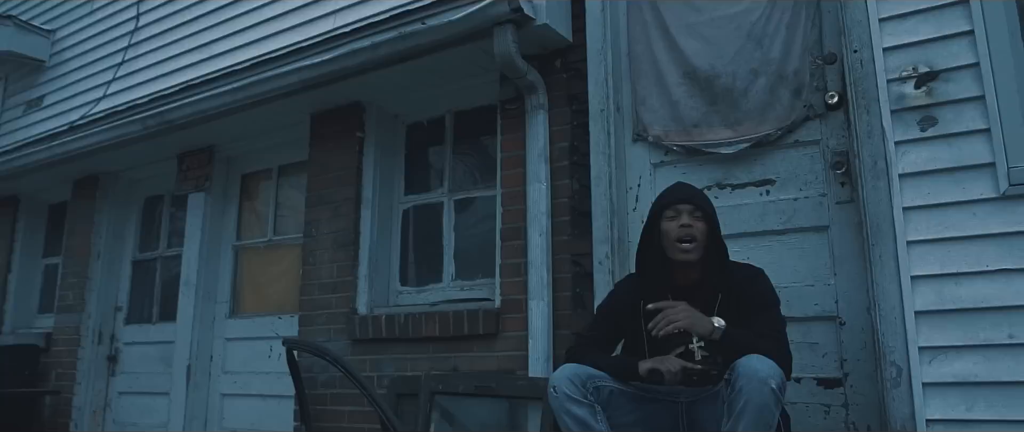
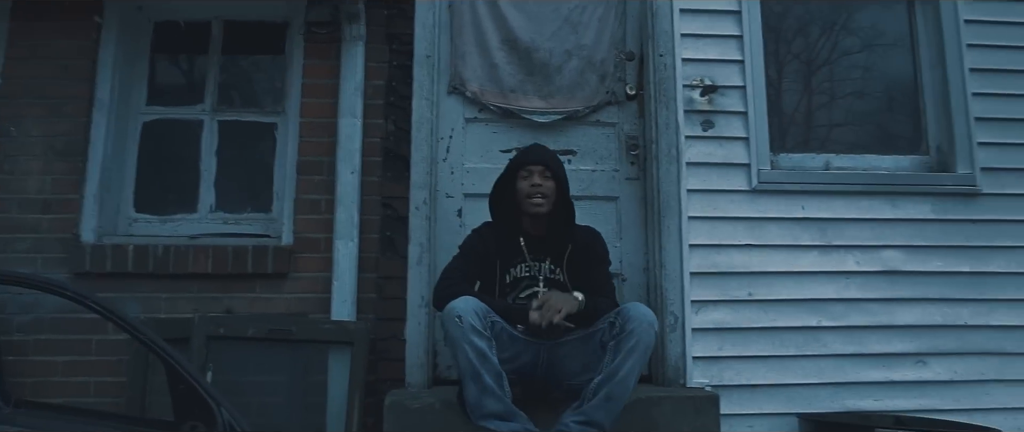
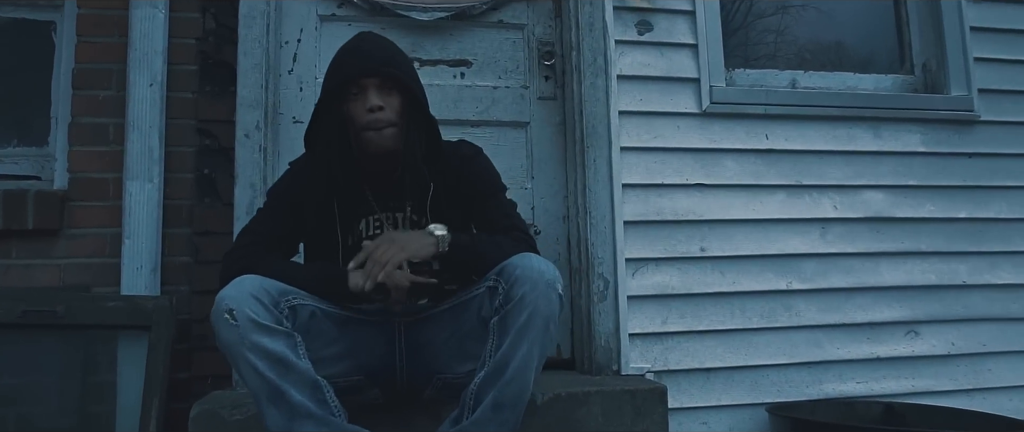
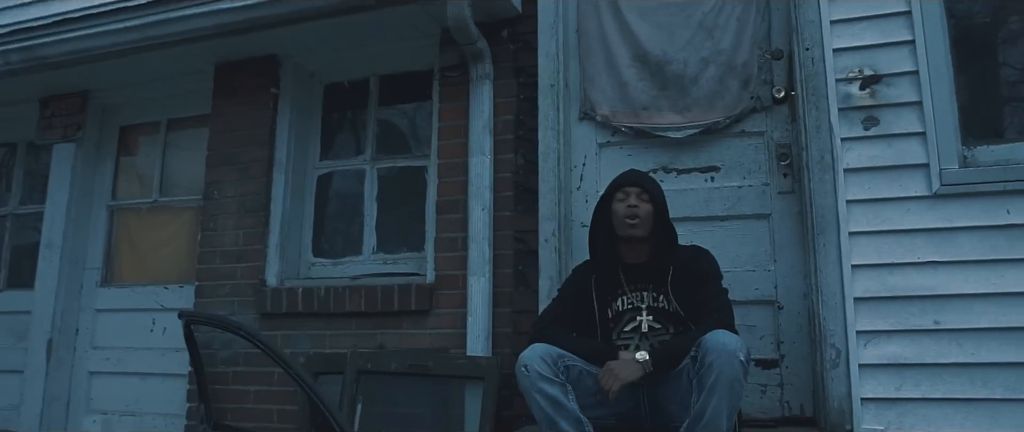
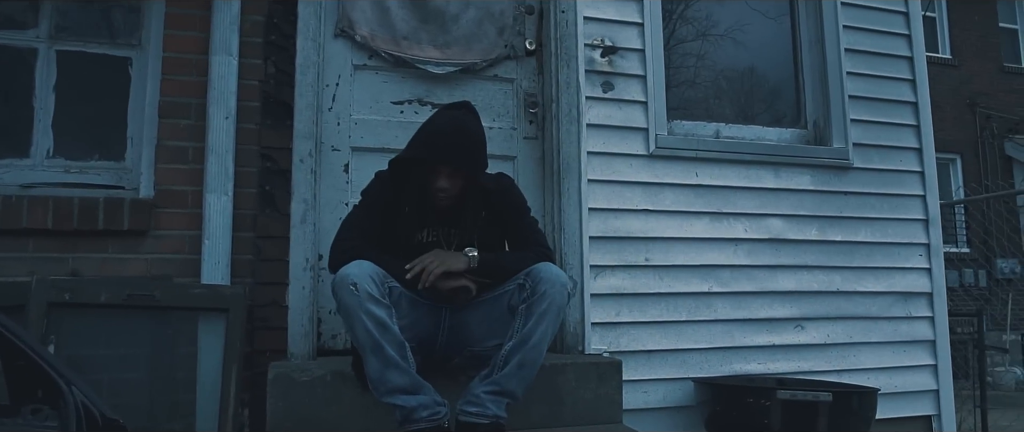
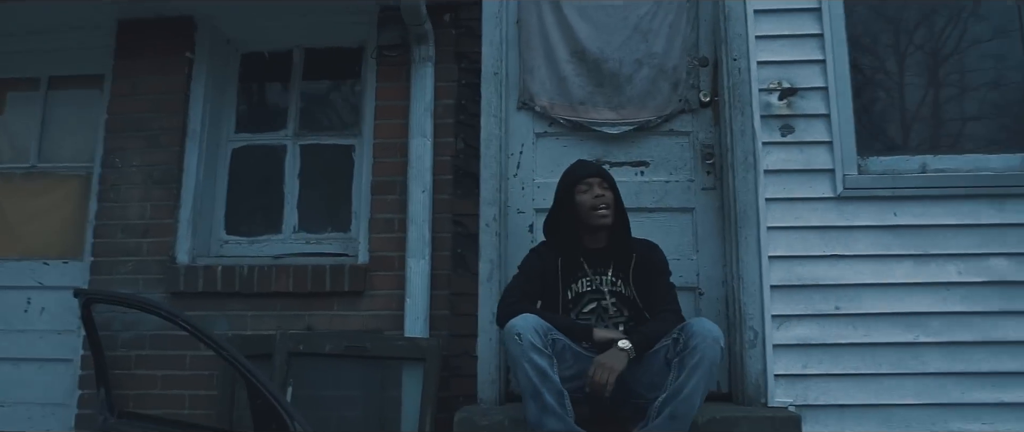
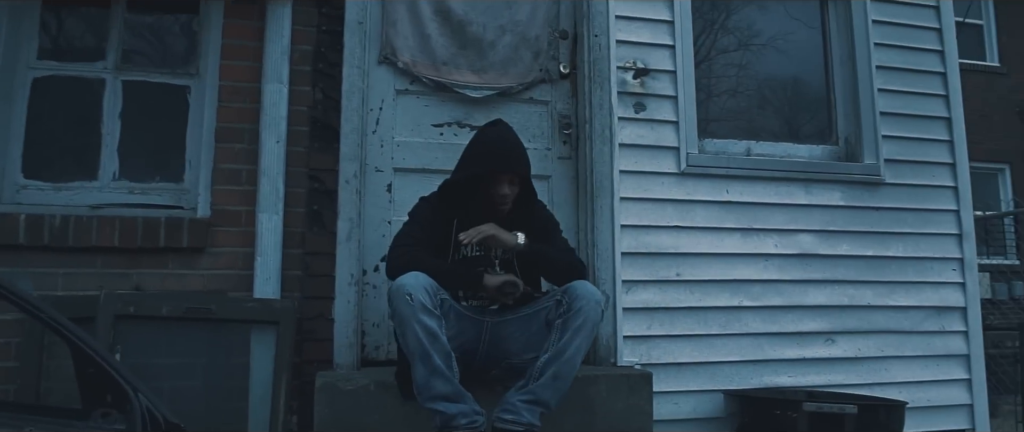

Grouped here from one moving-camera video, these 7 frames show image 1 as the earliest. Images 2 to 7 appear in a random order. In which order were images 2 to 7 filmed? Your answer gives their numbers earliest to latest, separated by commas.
4, 6, 2, 7, 5, 3
